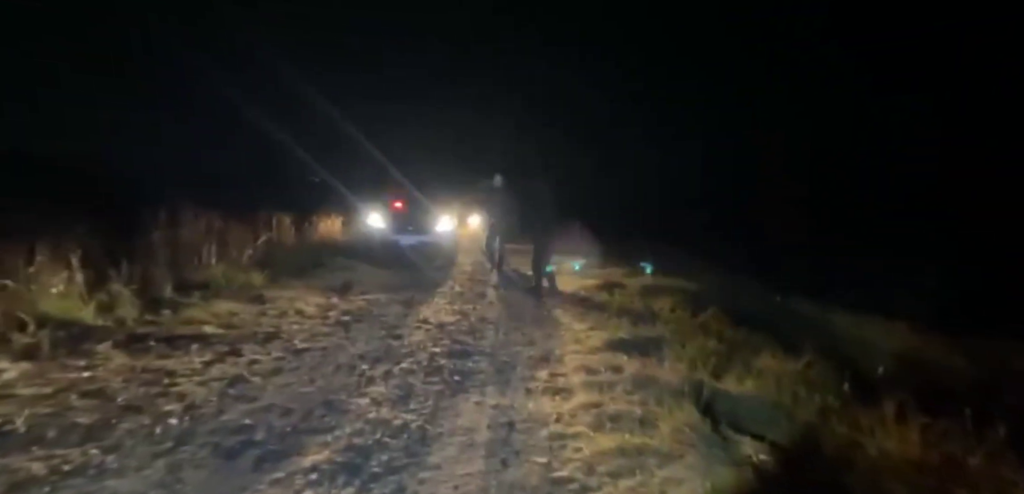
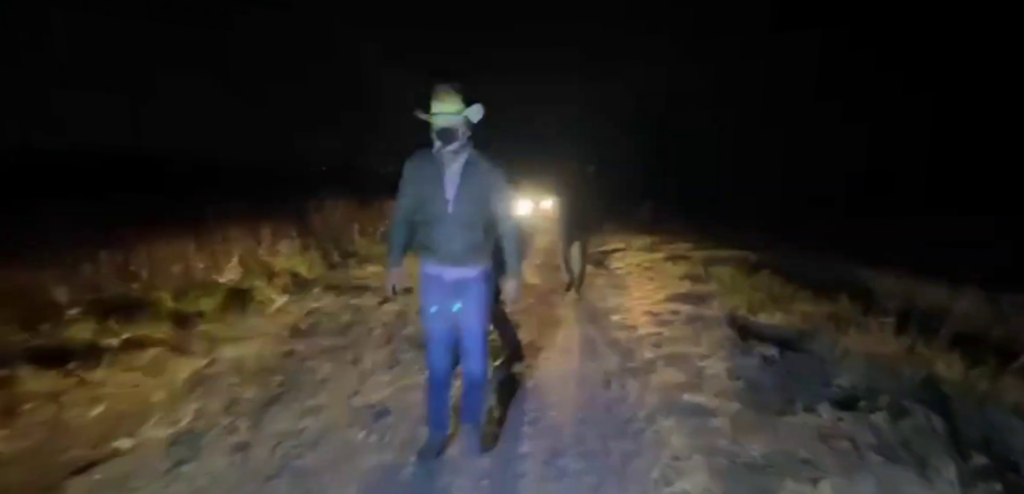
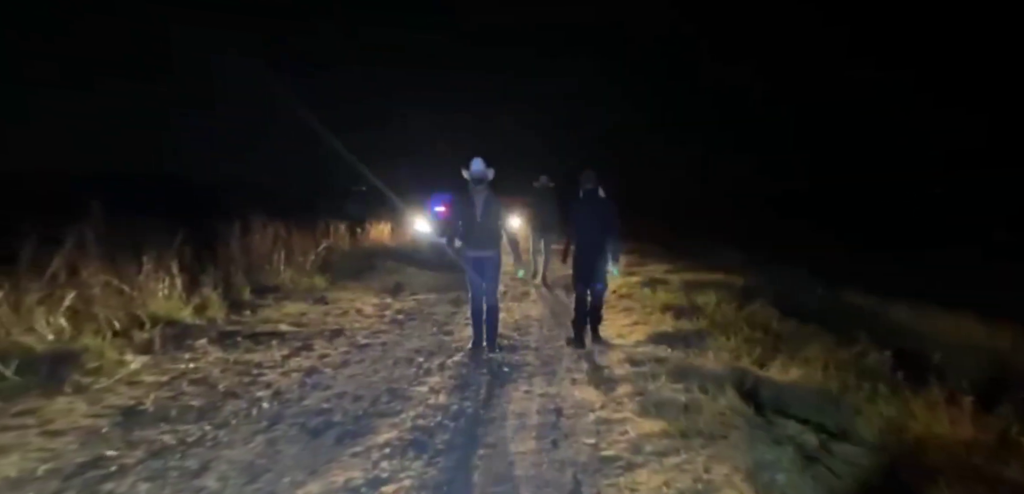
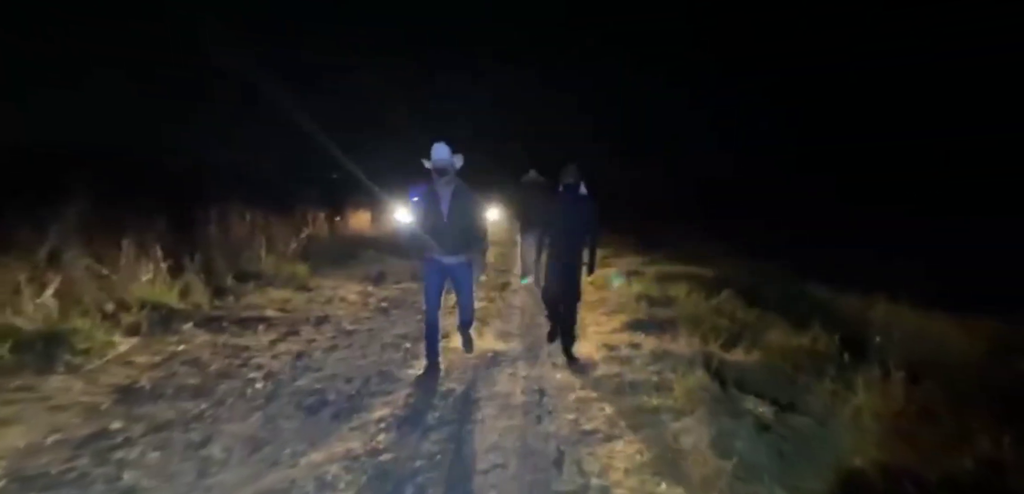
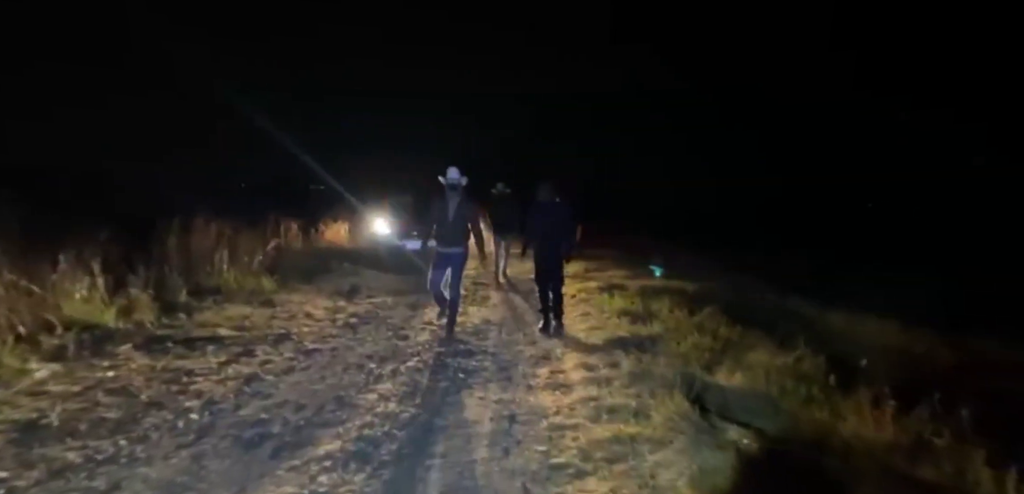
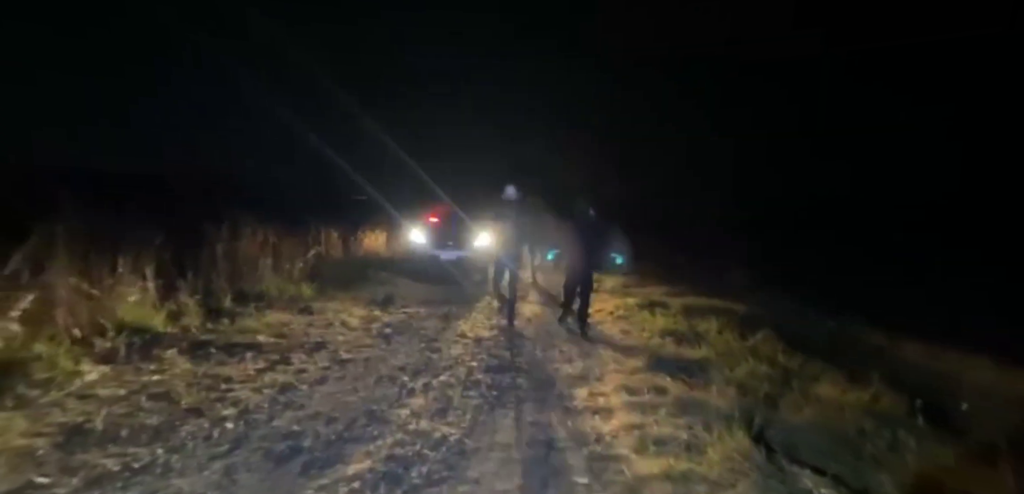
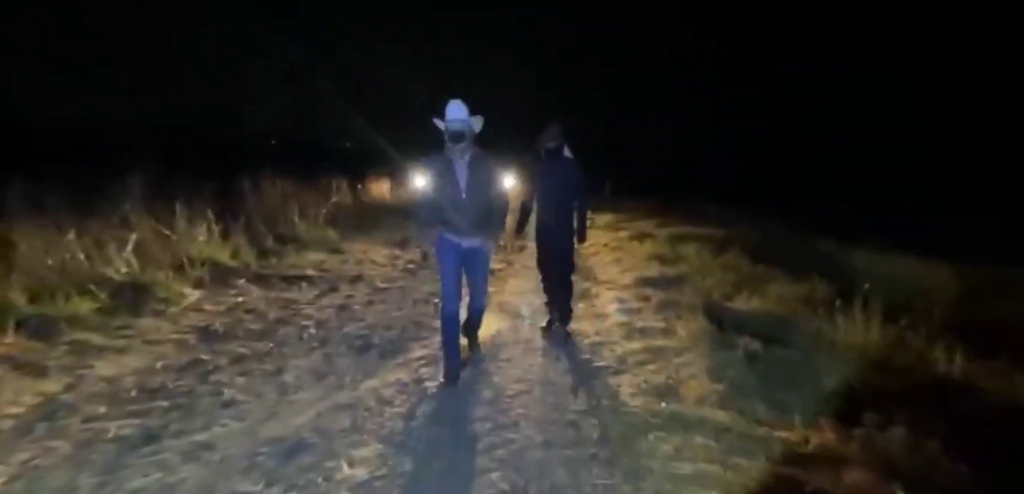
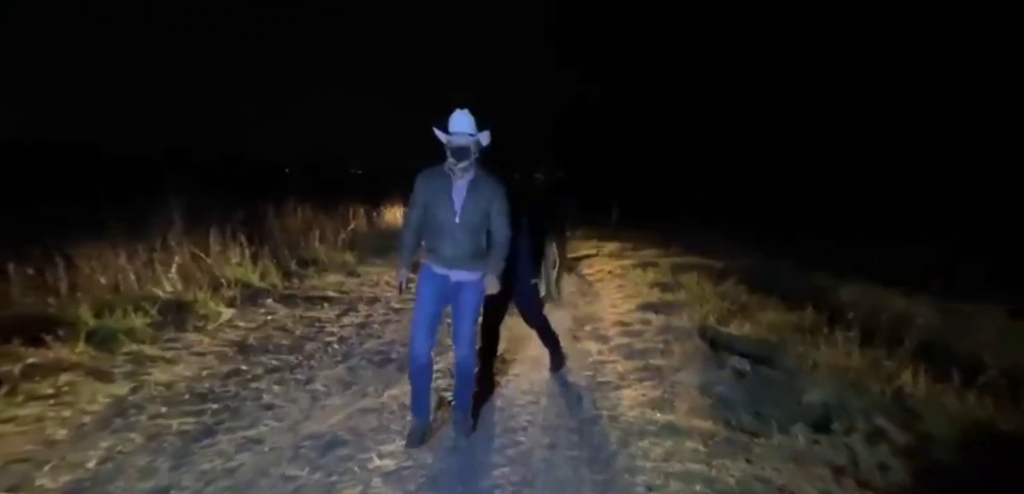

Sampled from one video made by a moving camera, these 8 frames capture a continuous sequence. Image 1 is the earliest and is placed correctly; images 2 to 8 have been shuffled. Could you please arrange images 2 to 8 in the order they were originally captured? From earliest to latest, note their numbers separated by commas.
6, 5, 3, 4, 7, 8, 2
